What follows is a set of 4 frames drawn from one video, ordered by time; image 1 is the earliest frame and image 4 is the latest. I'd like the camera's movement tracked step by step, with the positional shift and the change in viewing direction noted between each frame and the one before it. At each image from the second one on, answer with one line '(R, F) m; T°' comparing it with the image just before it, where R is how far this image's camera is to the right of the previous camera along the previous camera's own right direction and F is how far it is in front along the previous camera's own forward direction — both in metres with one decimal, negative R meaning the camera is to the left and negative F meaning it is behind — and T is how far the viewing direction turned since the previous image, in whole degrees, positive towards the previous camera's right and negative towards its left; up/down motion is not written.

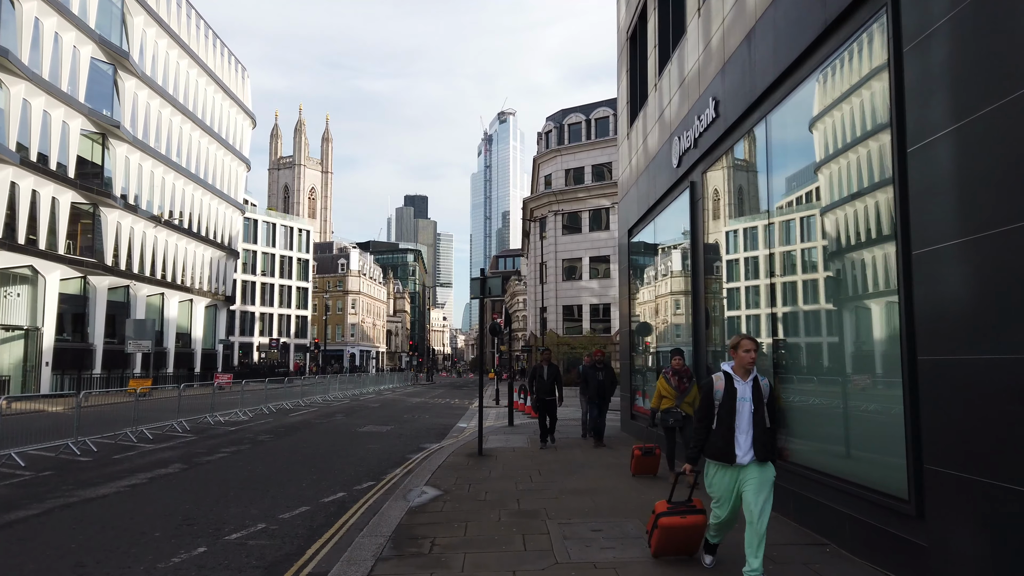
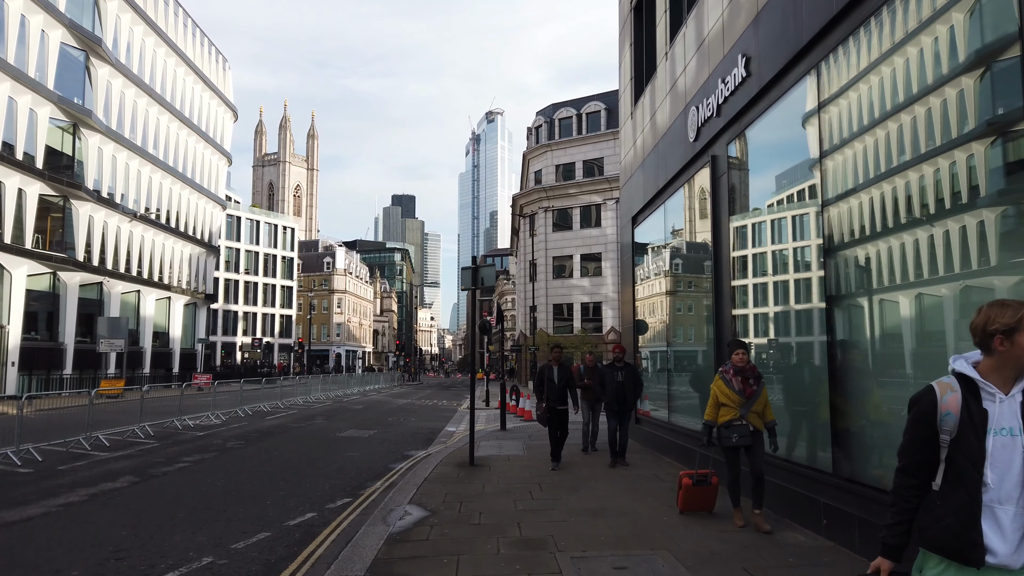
(-0.1, +1.3) m; +1°
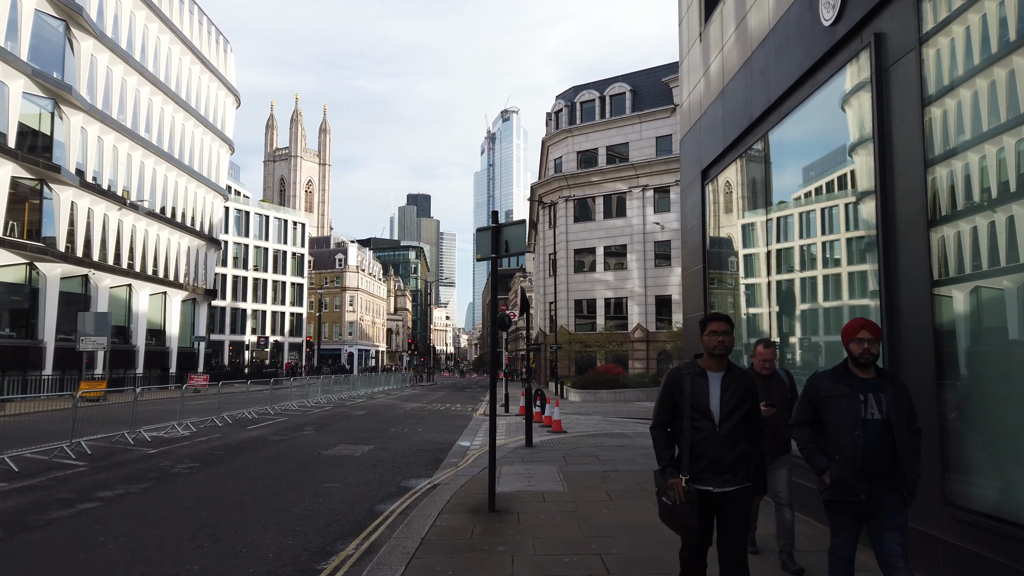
(-0.2, +3.4) m; -1°
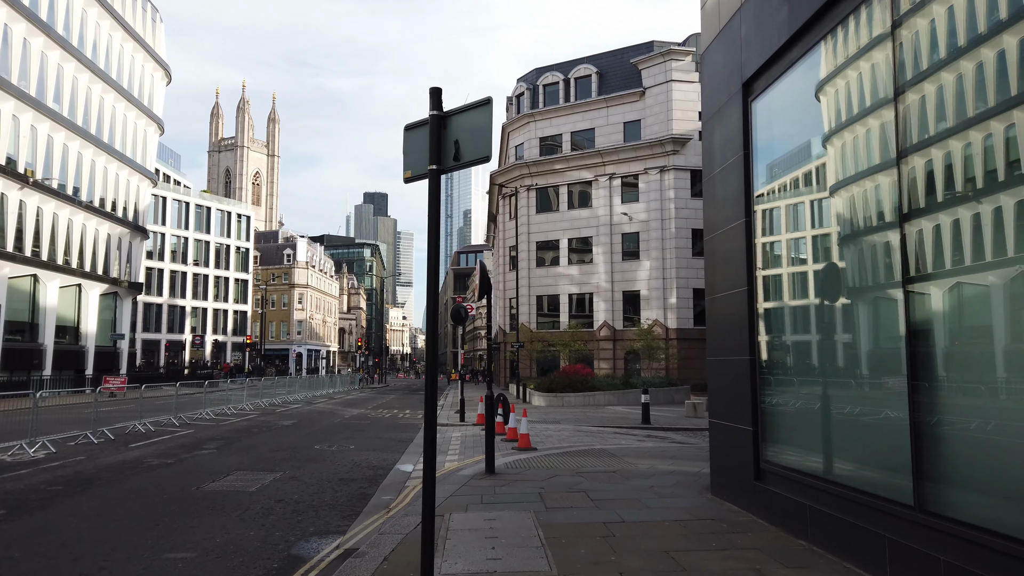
(0.0, +3.4) m; +3°
